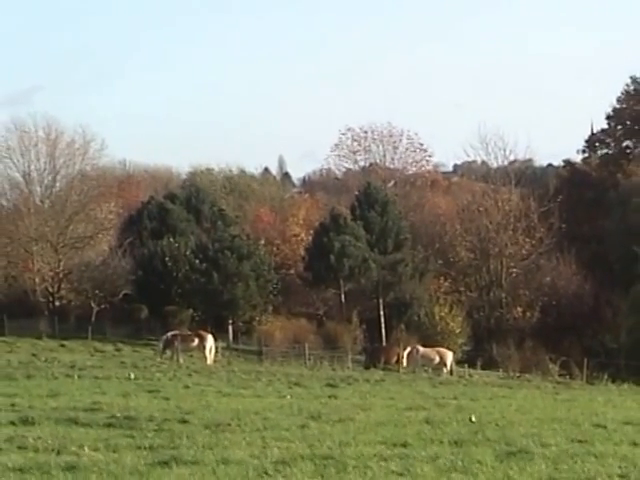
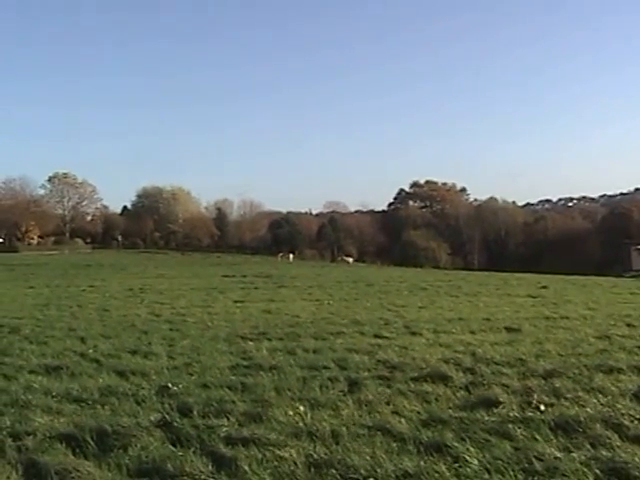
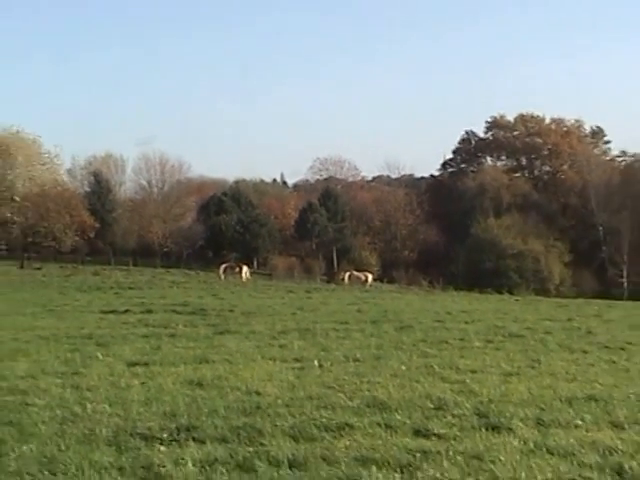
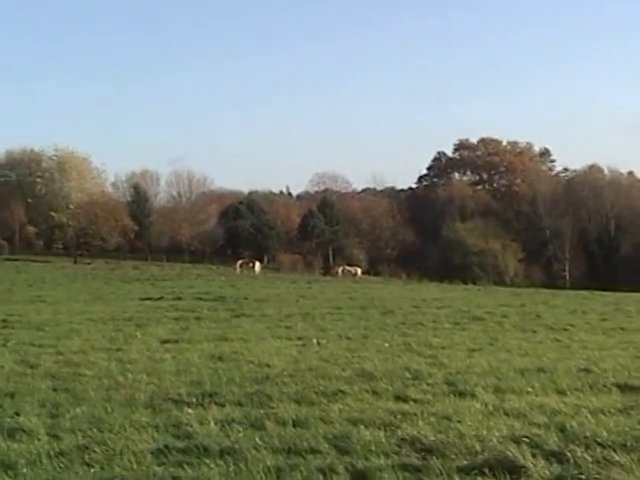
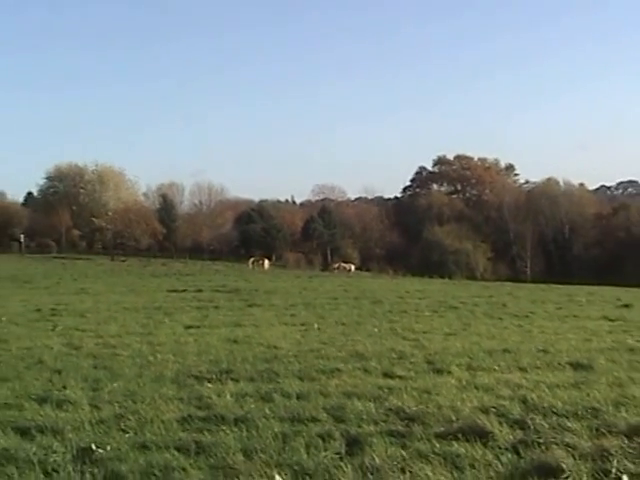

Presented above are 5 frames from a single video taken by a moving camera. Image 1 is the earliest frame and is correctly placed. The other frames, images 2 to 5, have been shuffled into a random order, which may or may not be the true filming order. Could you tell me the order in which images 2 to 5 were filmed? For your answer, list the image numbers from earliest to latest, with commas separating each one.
3, 4, 5, 2
